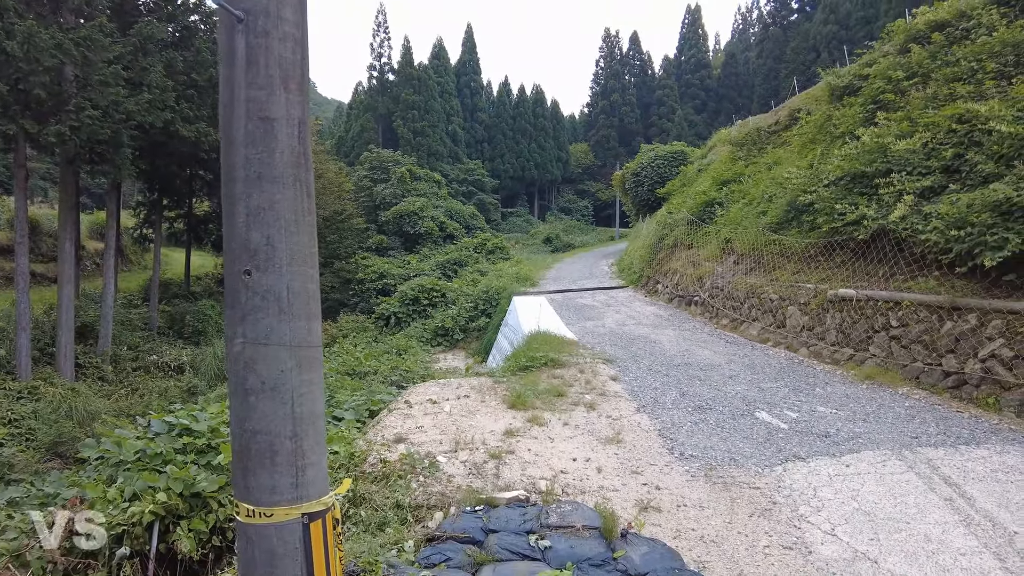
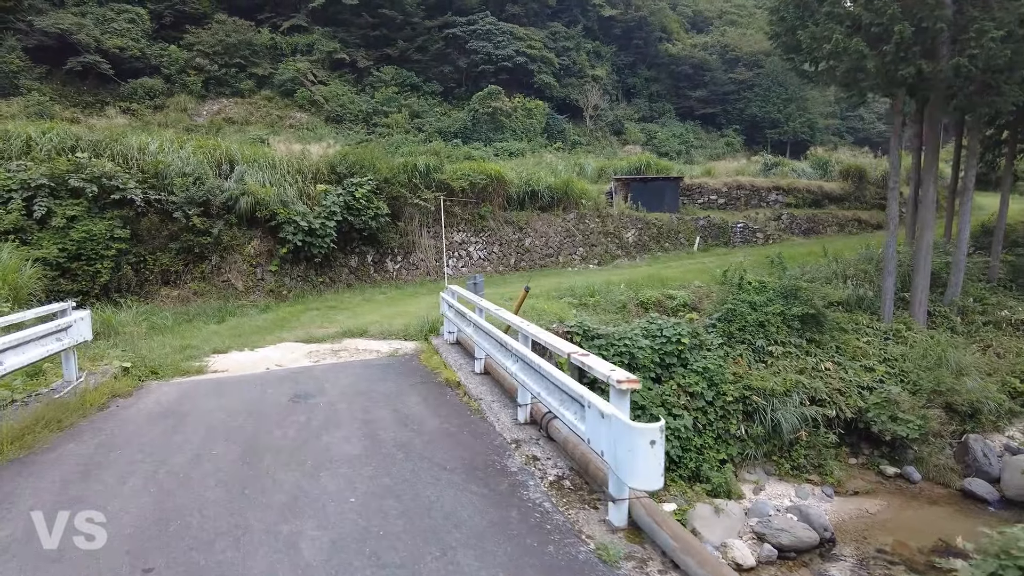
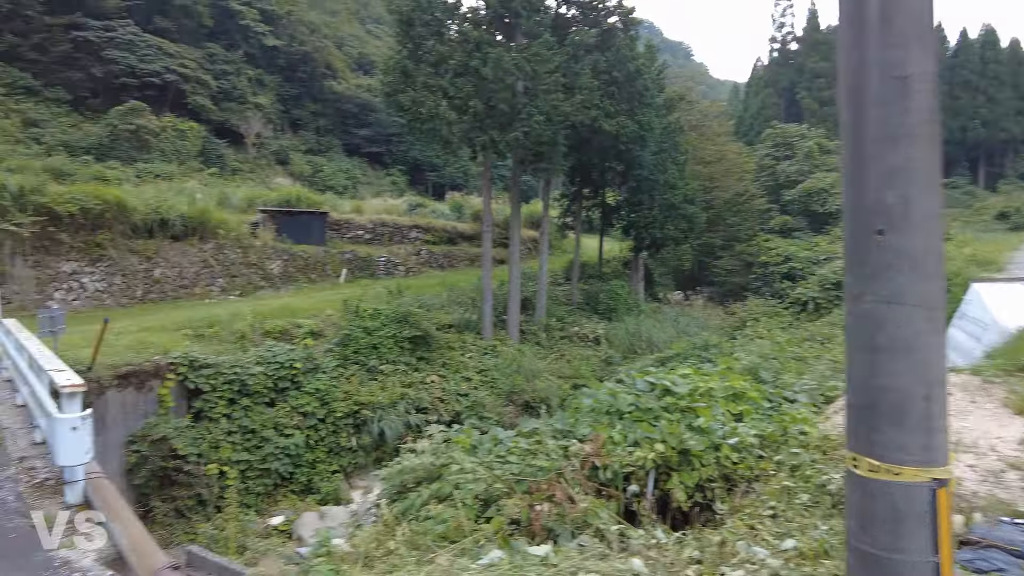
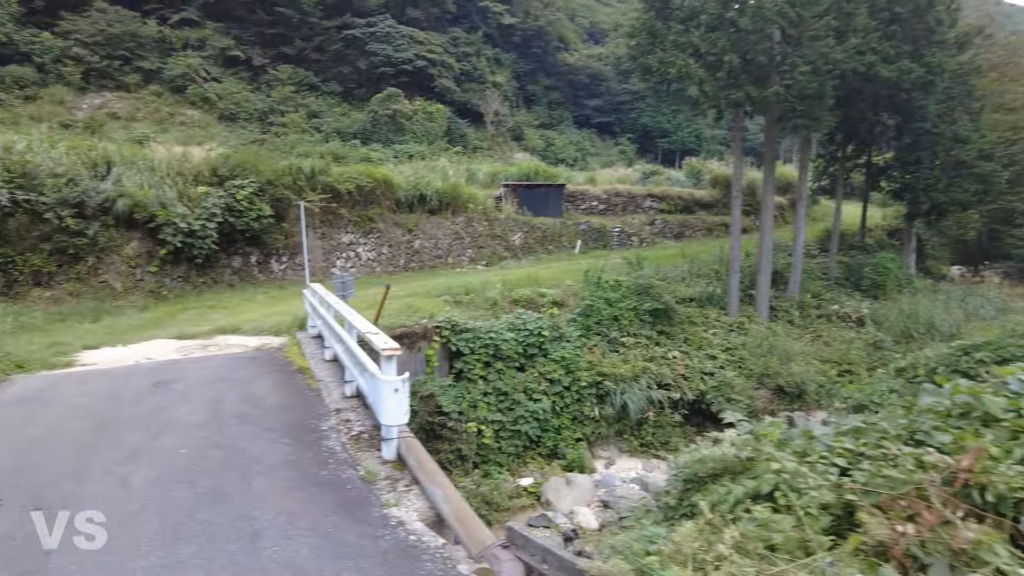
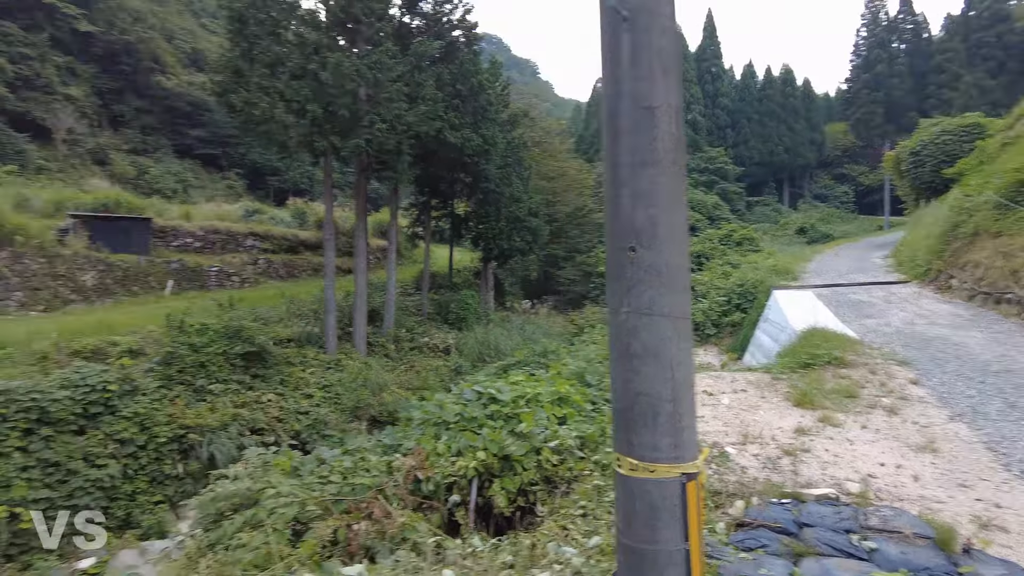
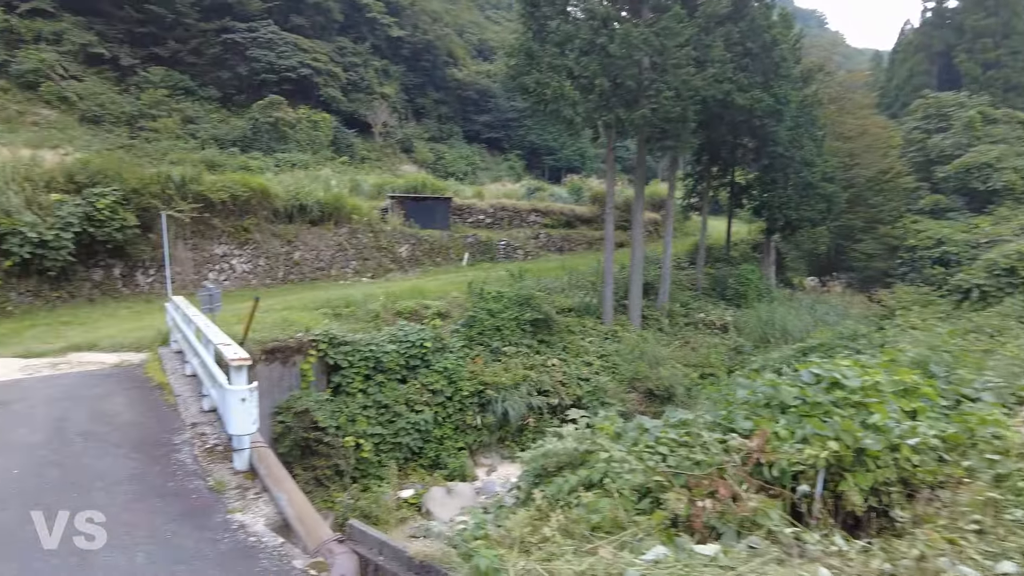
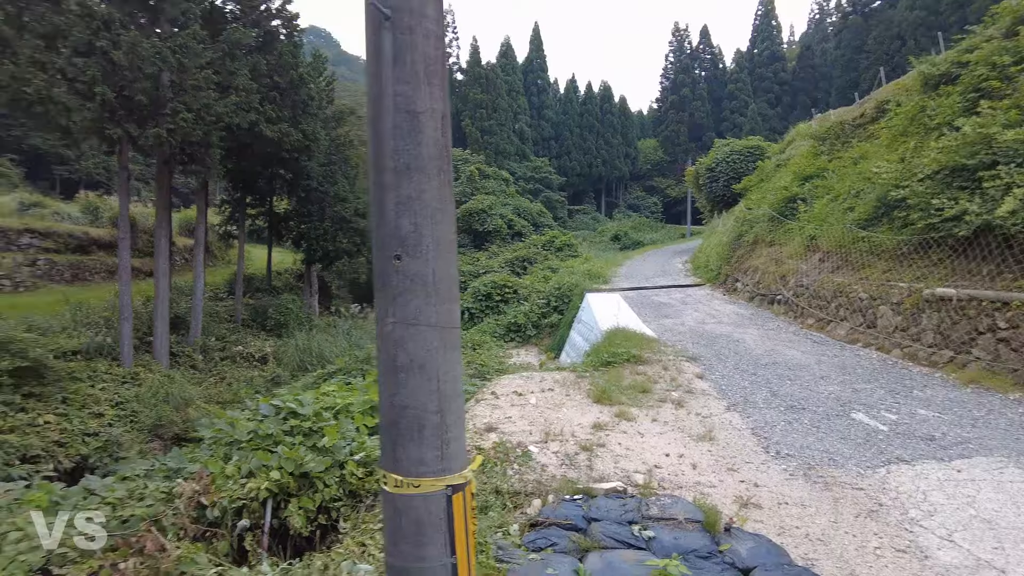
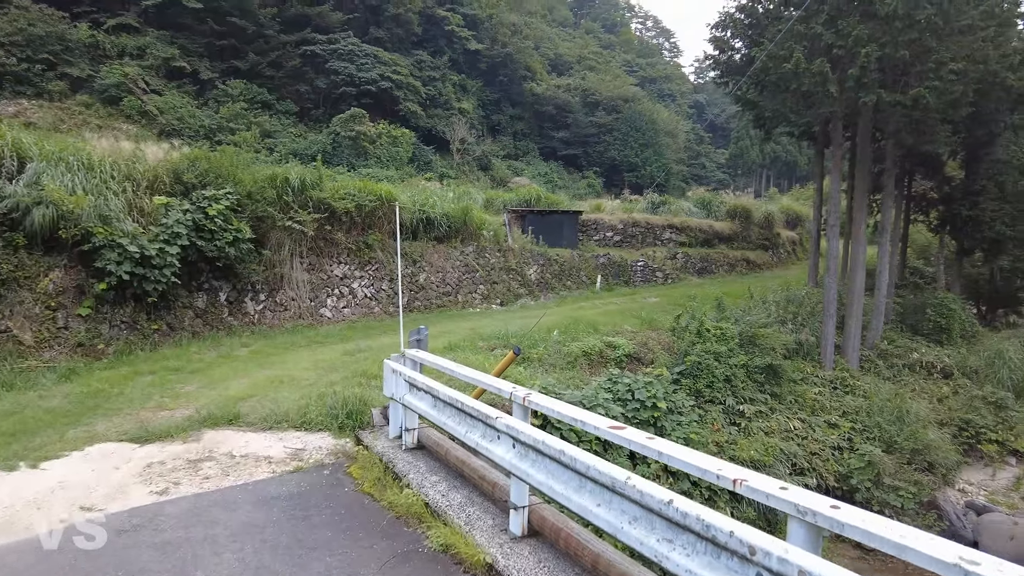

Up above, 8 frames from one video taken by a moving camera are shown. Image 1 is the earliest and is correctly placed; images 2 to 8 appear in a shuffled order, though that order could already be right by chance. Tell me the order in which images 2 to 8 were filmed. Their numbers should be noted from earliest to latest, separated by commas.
7, 5, 3, 6, 4, 2, 8
